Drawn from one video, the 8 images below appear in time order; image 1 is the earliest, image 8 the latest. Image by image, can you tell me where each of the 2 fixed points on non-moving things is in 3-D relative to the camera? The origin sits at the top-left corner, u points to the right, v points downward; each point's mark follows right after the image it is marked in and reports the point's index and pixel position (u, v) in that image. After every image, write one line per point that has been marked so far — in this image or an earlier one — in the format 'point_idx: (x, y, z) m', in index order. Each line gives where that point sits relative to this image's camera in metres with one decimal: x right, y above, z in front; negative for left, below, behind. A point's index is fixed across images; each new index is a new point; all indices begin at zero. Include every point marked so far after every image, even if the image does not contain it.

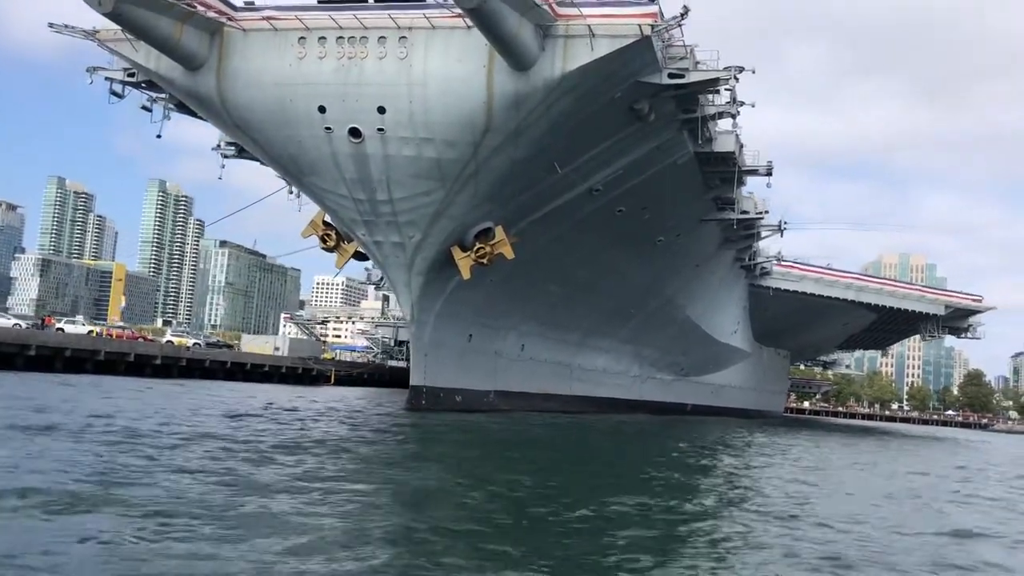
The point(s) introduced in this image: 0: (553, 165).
0: (+0.5, +1.4, +9.5) m
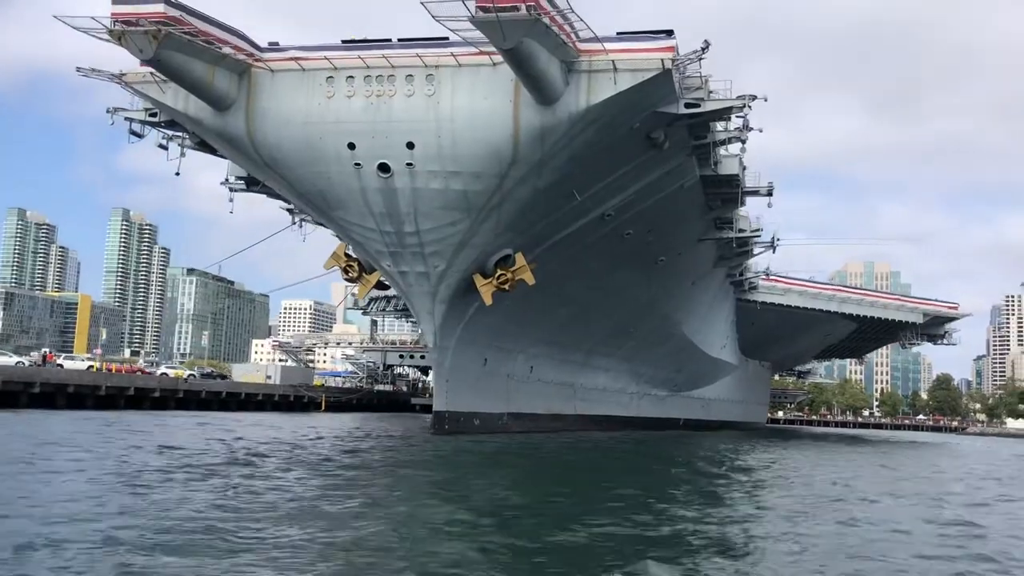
0: (+0.7, +1.1, +9.8) m
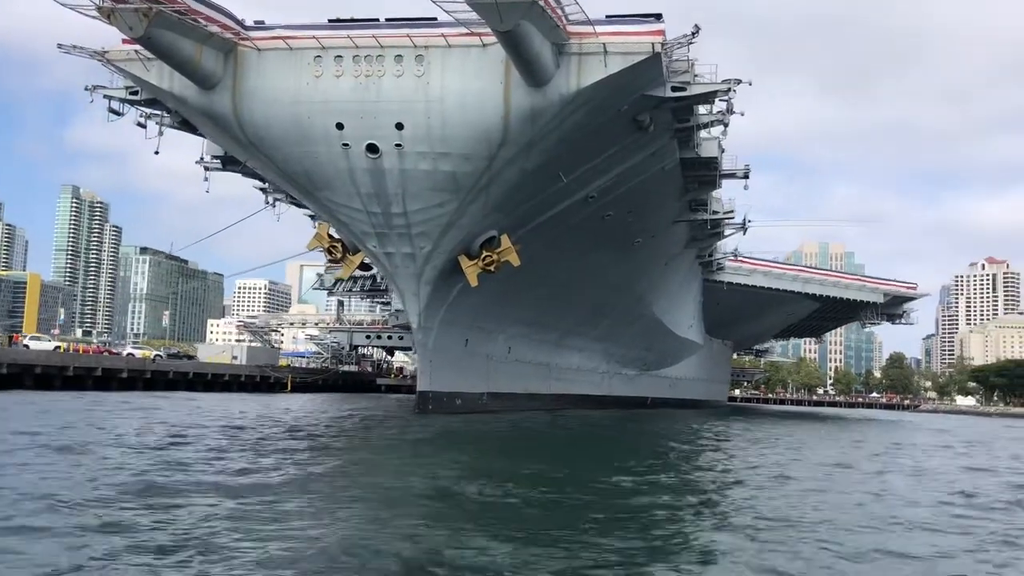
0: (+0.6, +1.4, +9.9) m
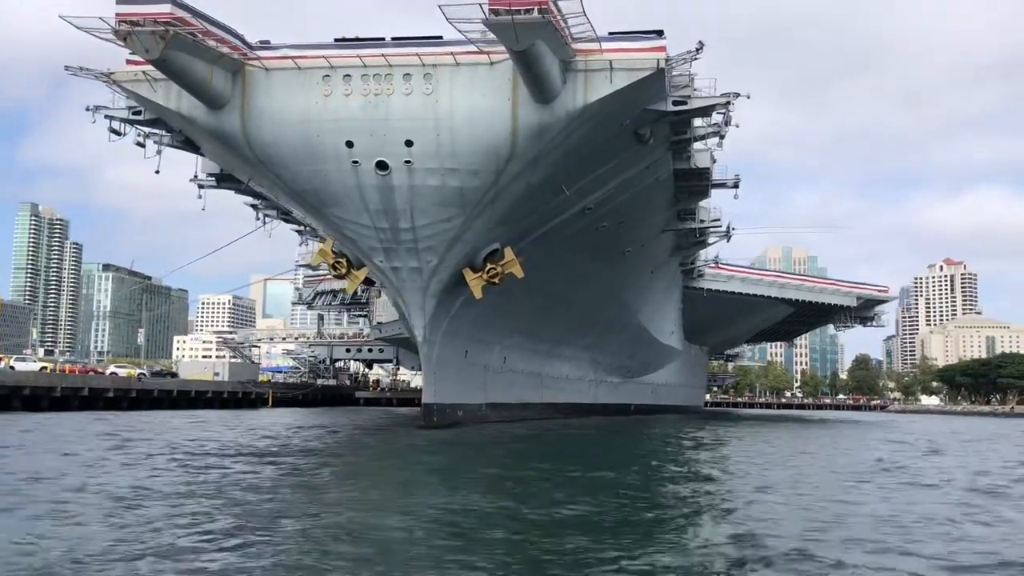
0: (+0.6, +1.2, +10.1) m
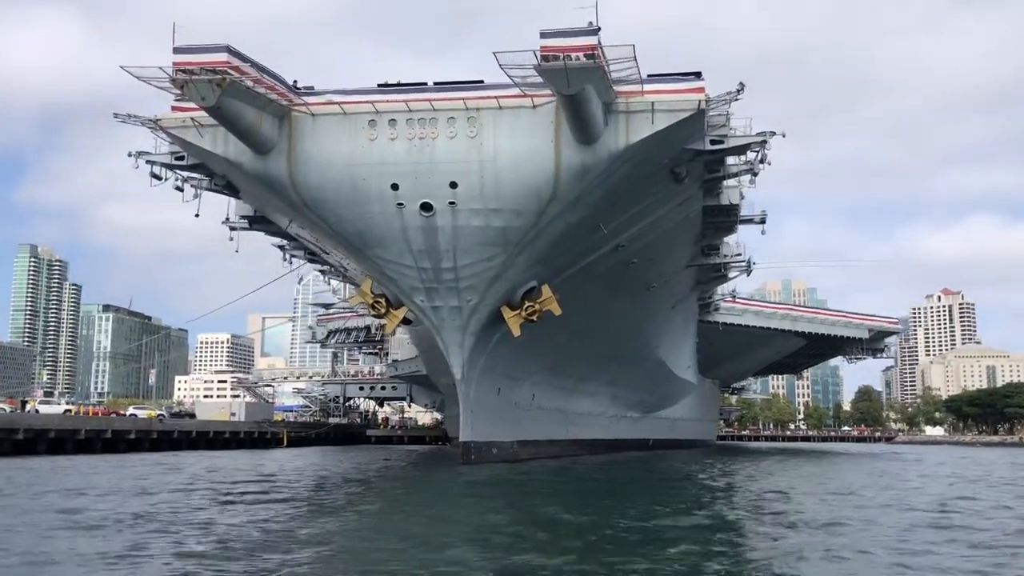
0: (+1.1, +0.8, +10.3) m
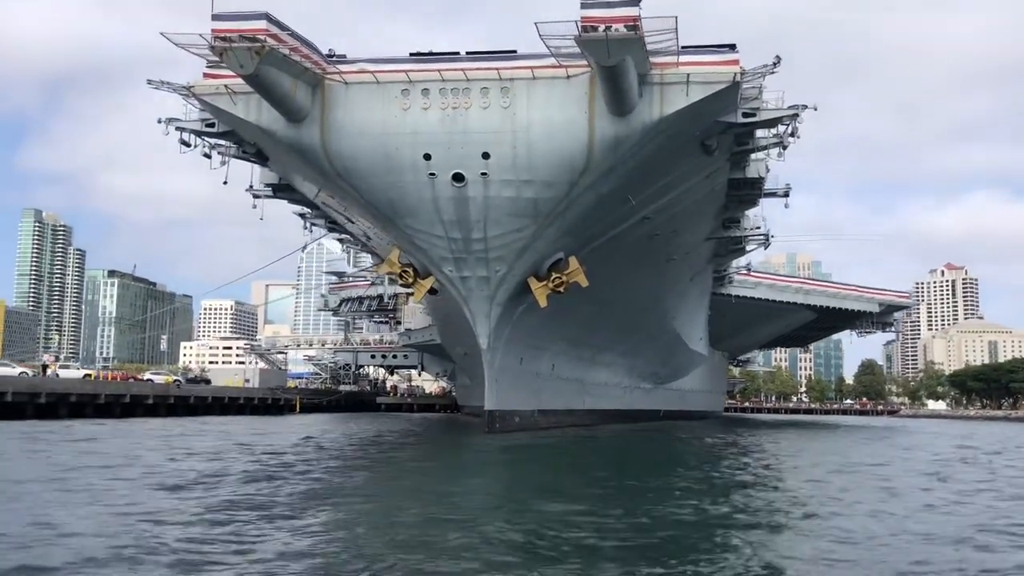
0: (+1.5, +1.1, +10.3) m
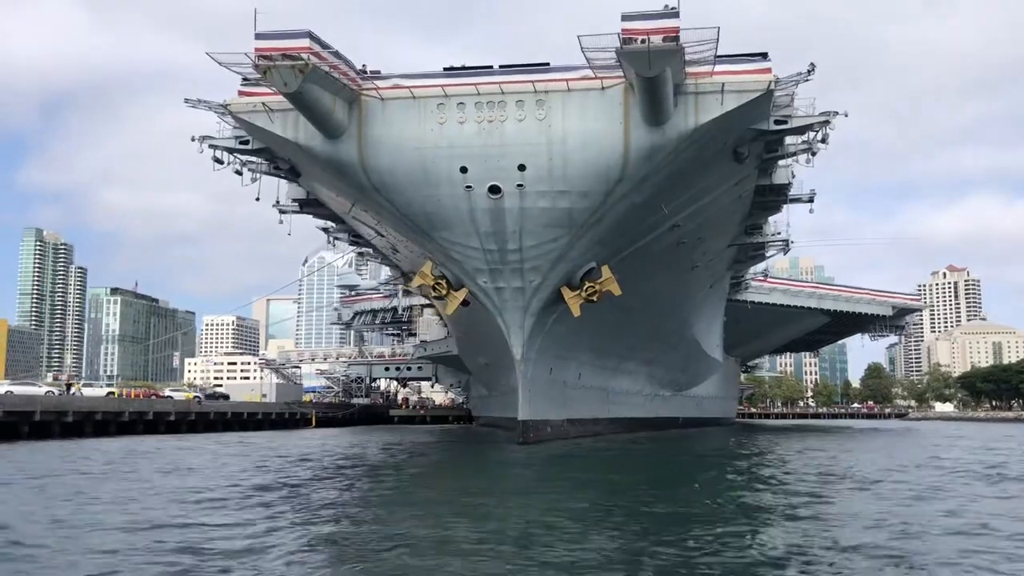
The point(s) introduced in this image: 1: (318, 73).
0: (+1.9, +1.0, +10.3) m
1: (-2.0, +2.2, +8.3) m
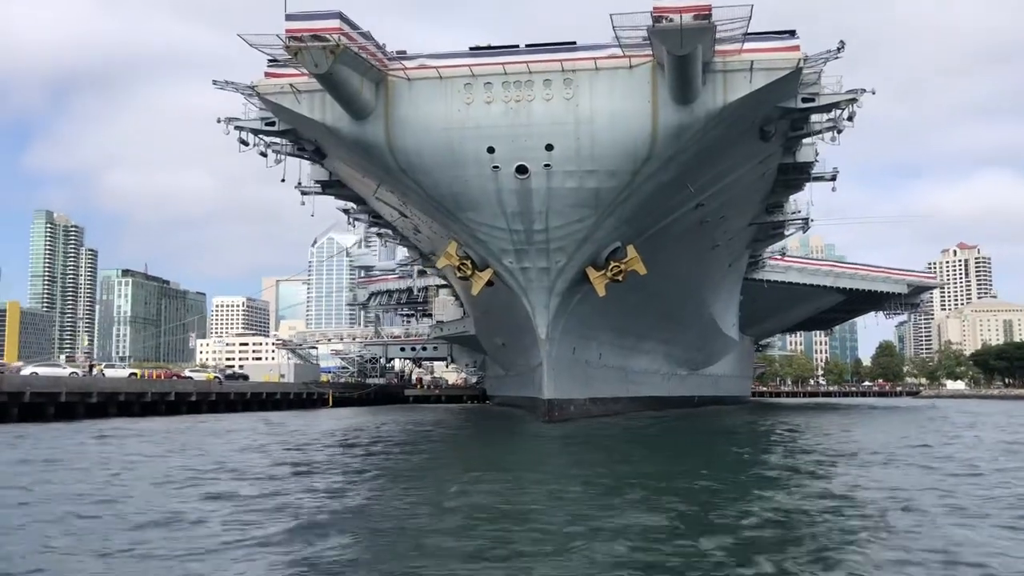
0: (+2.2, +1.3, +10.3) m
1: (-1.7, +2.4, +8.3) m
